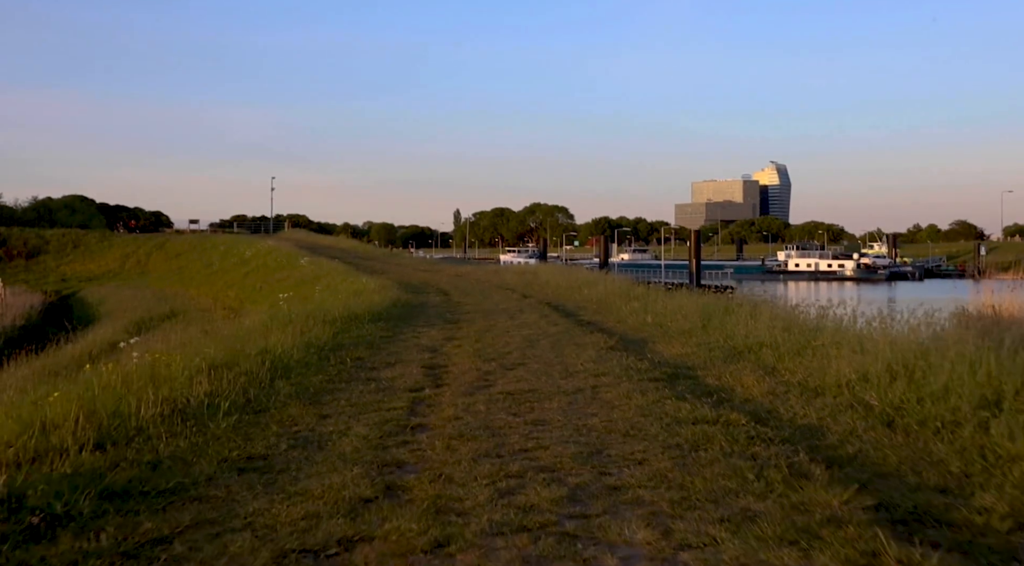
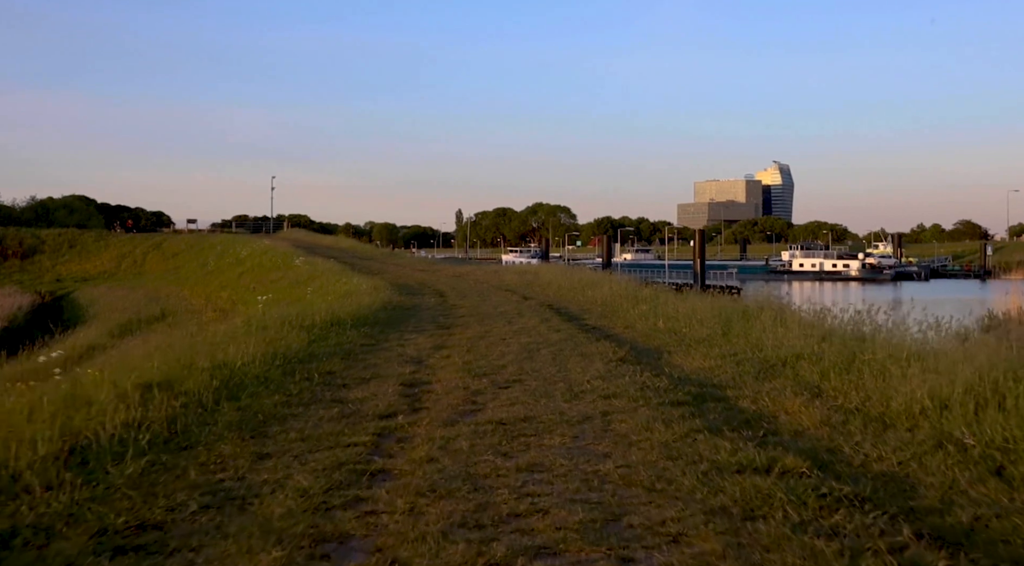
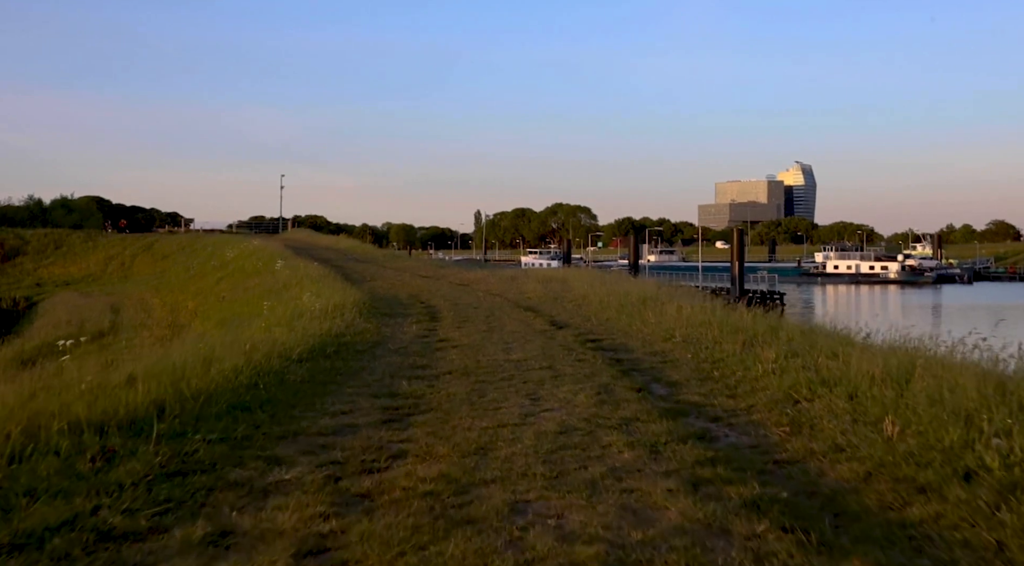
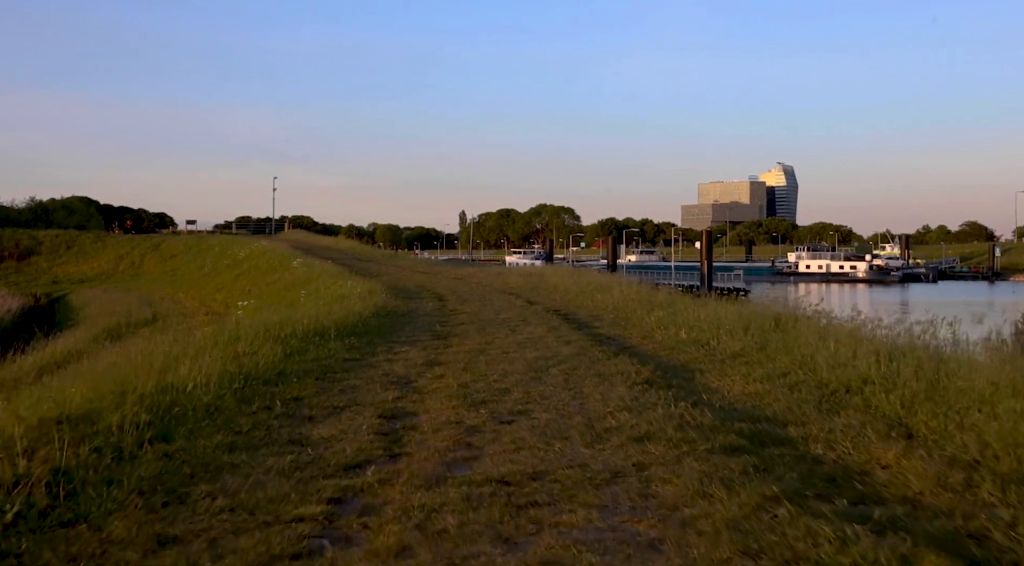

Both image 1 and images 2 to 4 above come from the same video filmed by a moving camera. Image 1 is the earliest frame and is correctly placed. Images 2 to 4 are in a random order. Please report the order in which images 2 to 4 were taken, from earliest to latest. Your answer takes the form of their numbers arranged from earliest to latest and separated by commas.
2, 4, 3
